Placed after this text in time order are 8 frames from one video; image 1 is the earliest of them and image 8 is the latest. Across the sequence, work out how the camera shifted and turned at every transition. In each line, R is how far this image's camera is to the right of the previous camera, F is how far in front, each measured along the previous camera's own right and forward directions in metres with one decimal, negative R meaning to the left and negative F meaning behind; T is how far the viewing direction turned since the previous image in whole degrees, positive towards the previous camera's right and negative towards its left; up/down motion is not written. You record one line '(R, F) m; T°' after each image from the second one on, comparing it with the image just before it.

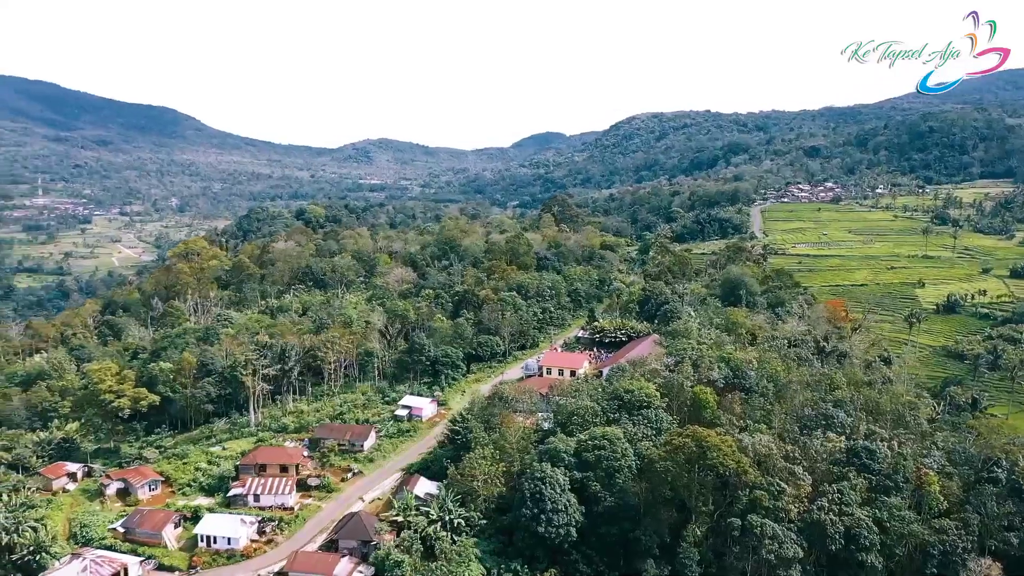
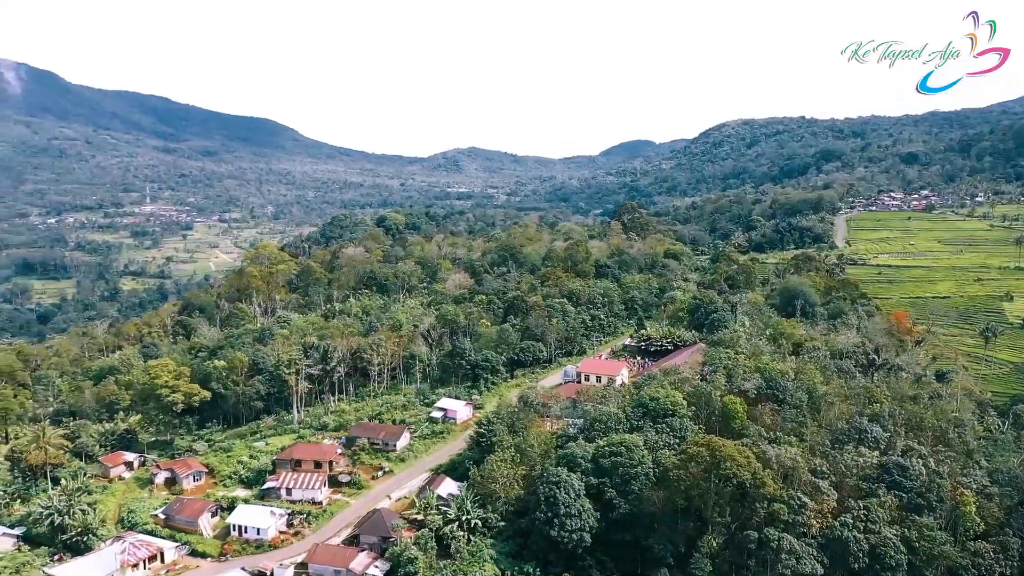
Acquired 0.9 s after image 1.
(+2.1, -0.2) m; -6°
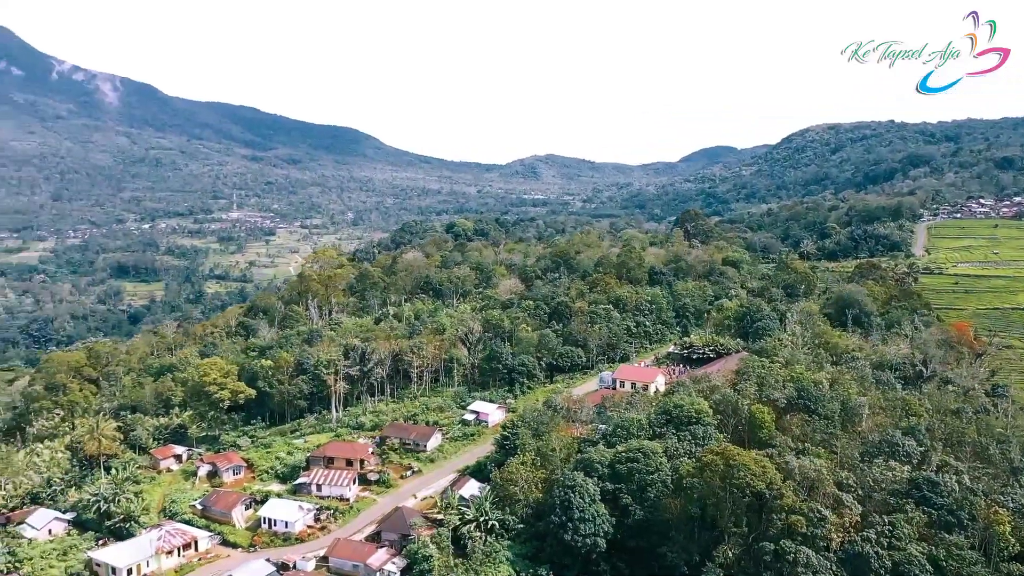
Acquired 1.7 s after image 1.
(+1.8, -0.2) m; -5°
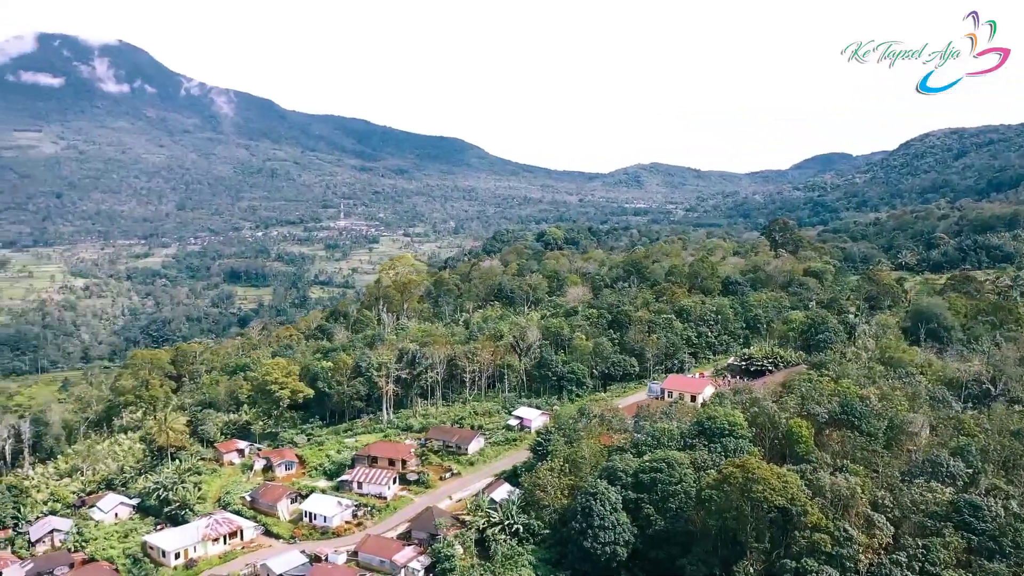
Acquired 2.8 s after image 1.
(+2.3, -0.2) m; -7°
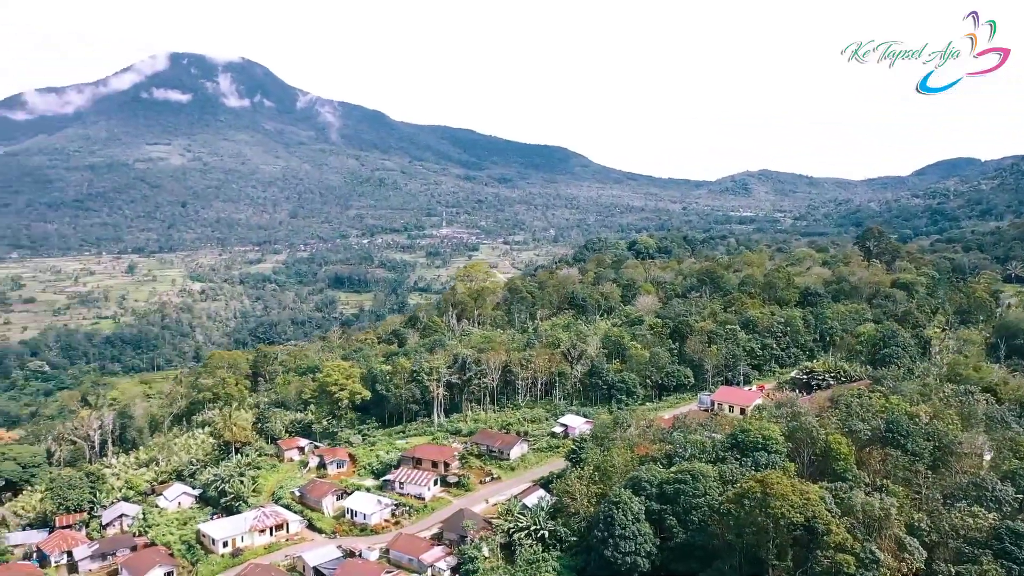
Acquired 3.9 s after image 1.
(+2.3, -0.2) m; -7°
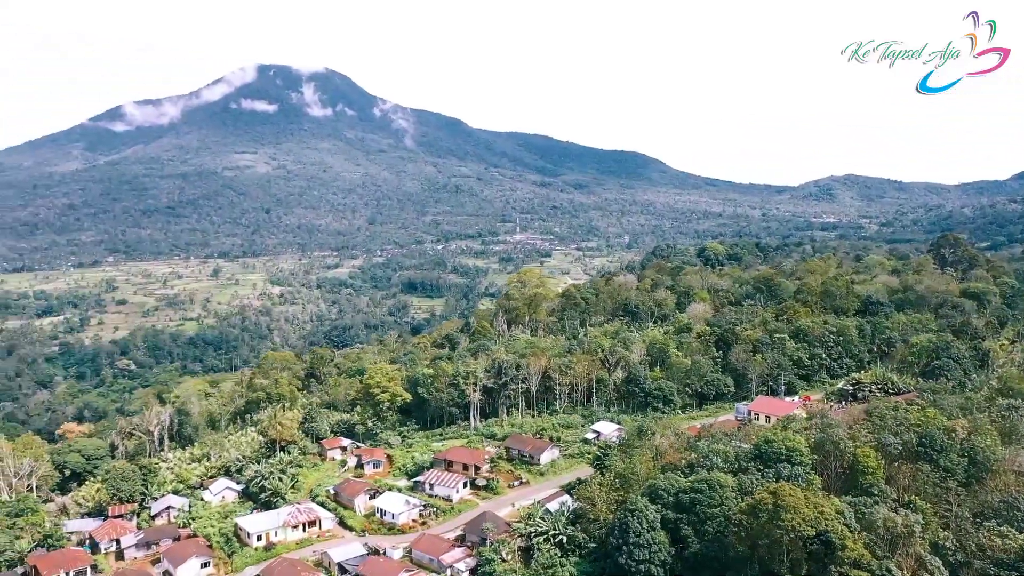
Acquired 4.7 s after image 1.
(+1.7, -0.2) m; -5°
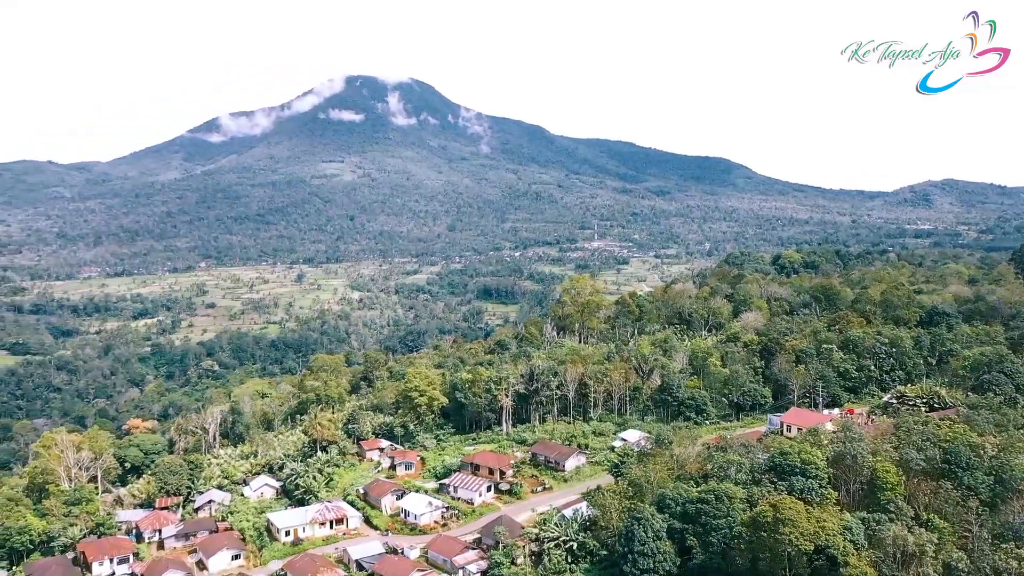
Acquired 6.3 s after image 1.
(+2.2, -0.2) m; -6°
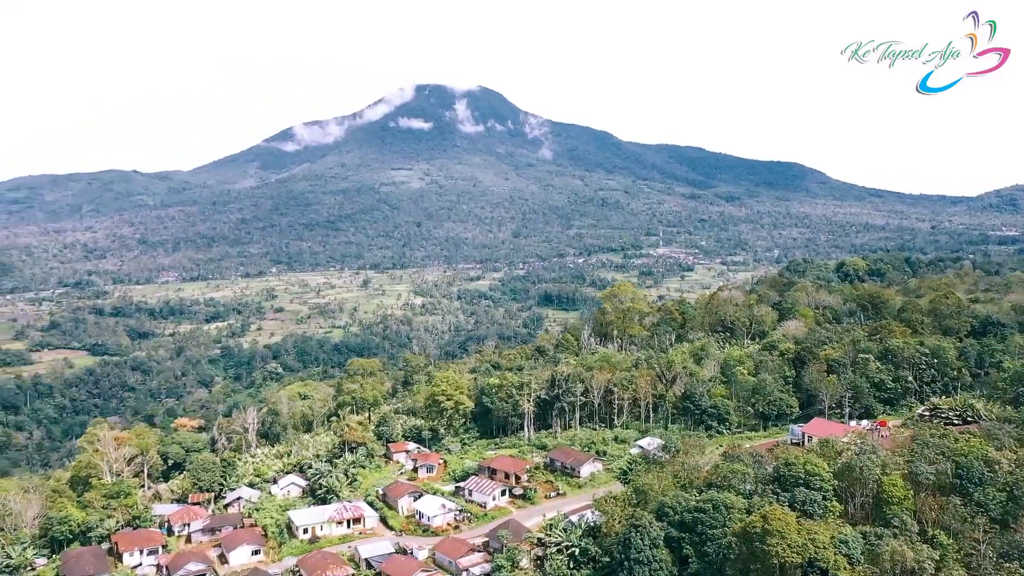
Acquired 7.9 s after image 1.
(+2.0, -0.2) m; -5°
